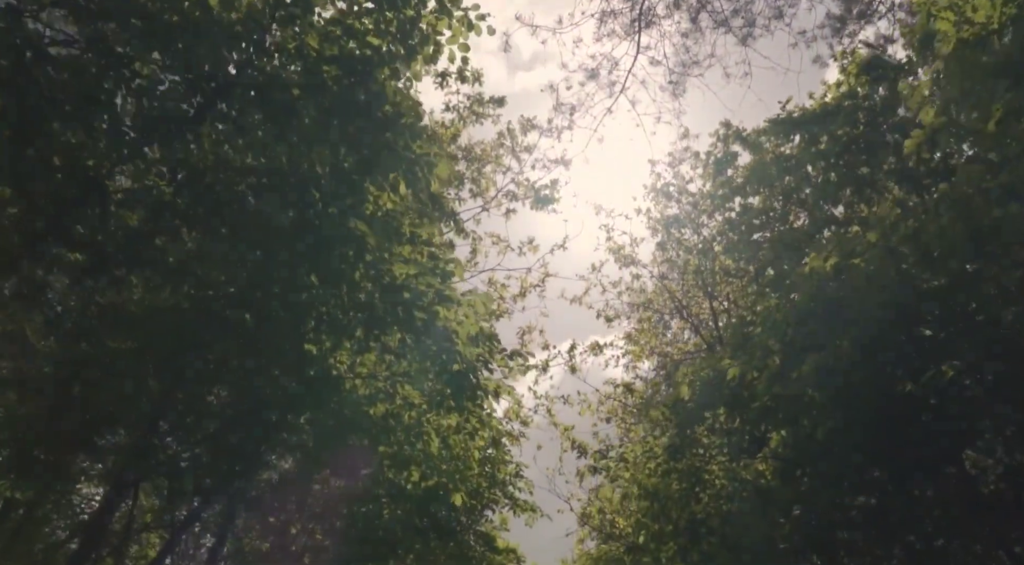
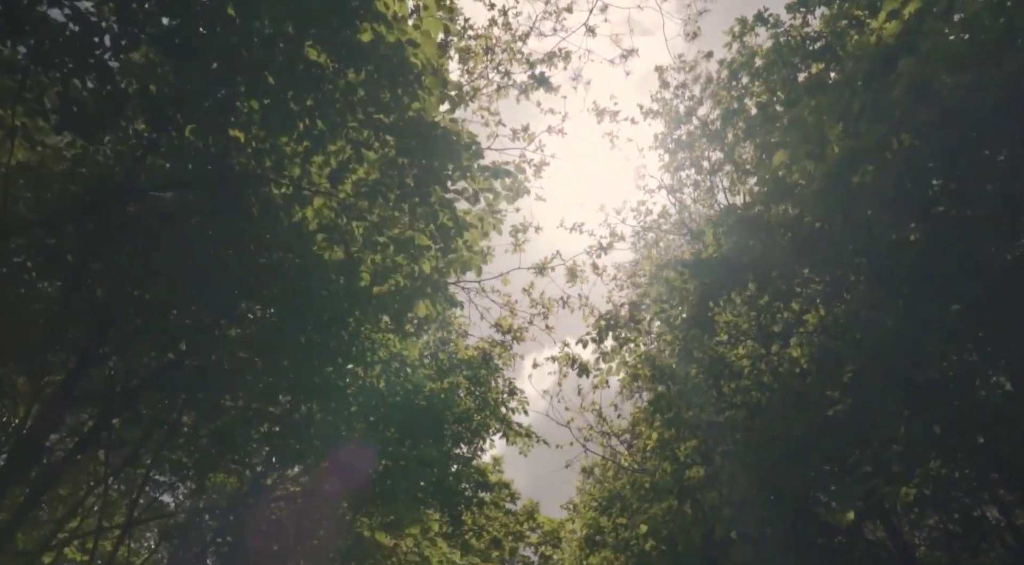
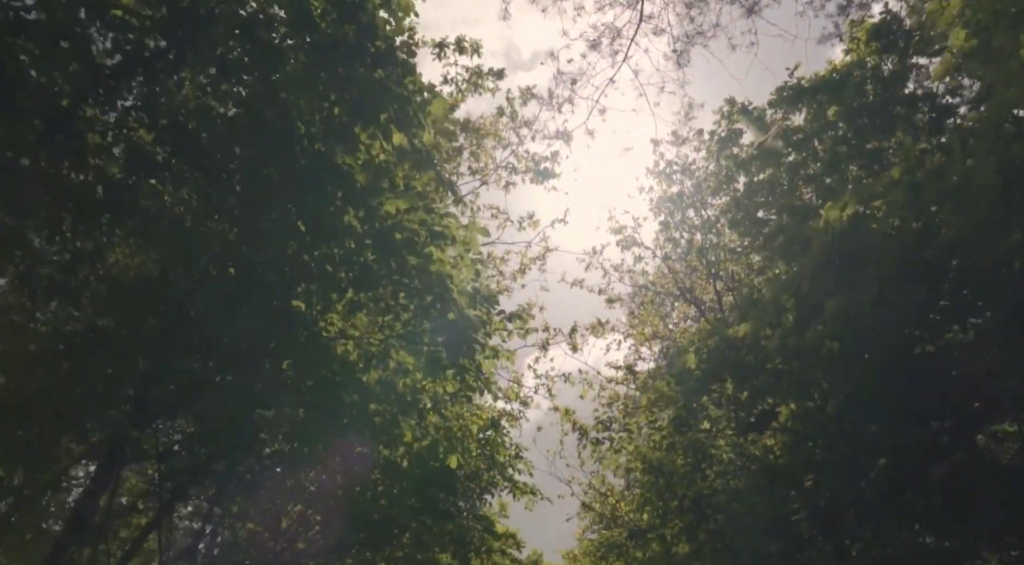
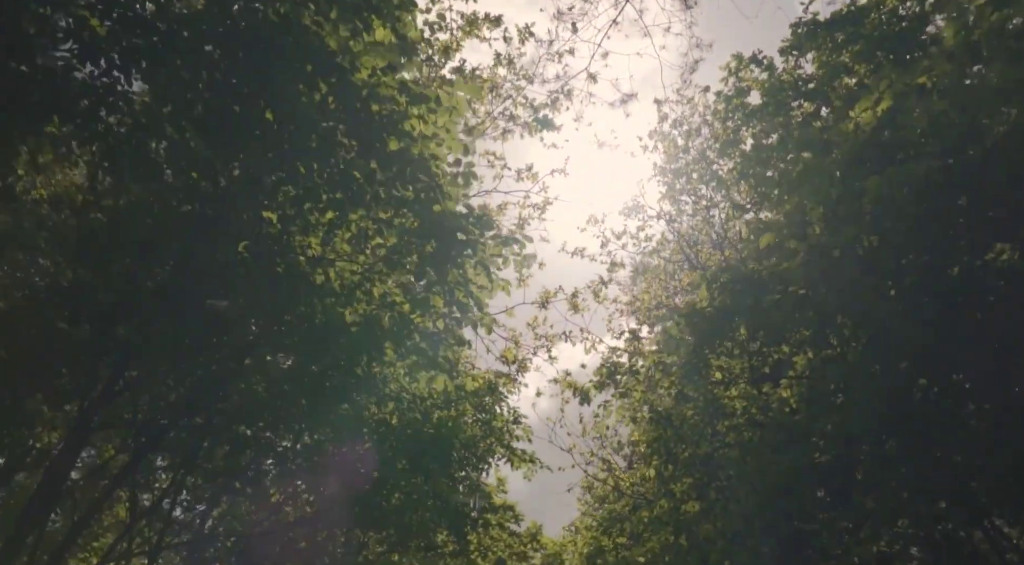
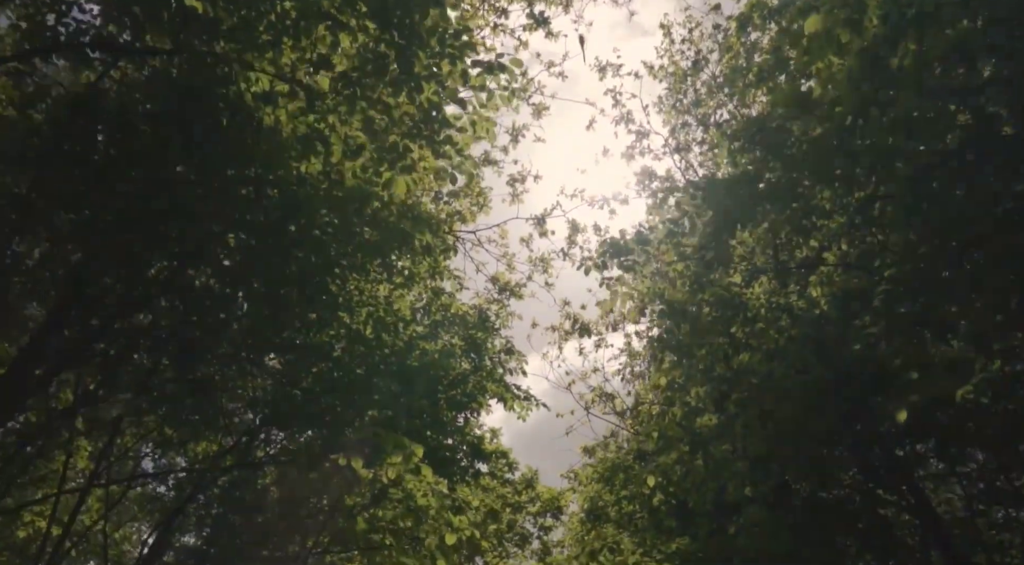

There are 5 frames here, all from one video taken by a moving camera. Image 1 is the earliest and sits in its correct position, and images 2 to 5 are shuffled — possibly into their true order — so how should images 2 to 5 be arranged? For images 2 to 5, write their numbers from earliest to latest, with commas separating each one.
3, 4, 2, 5
